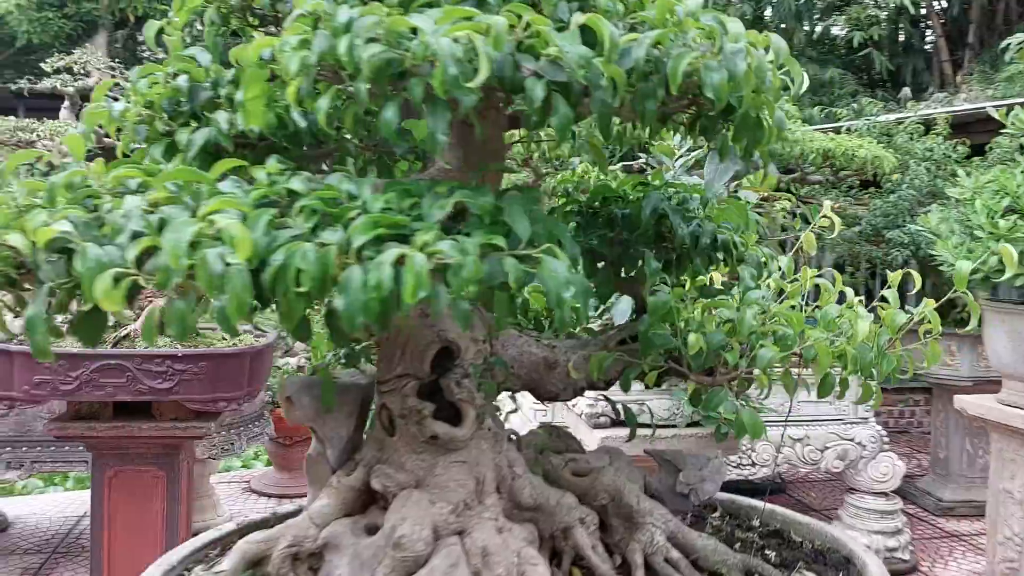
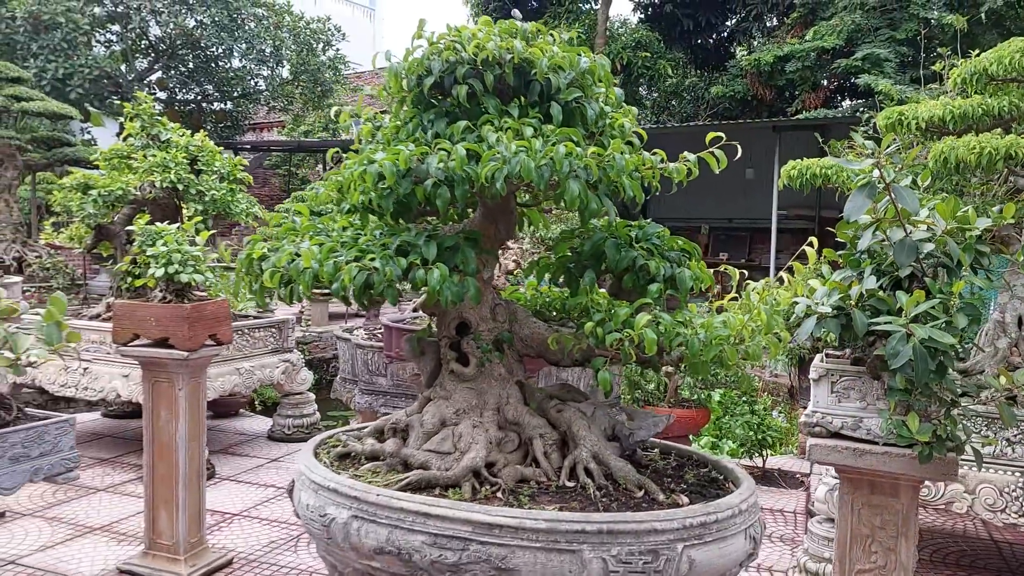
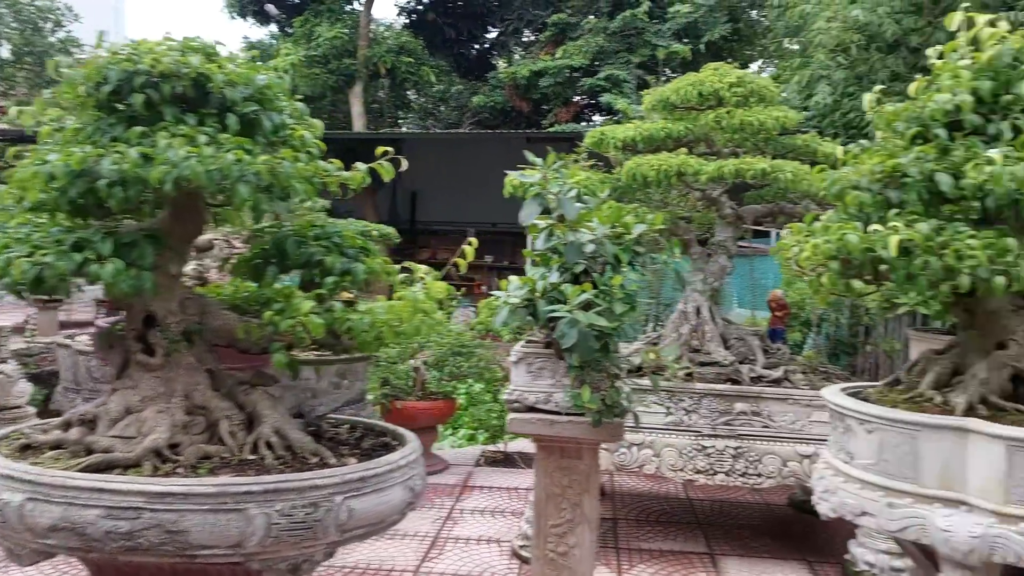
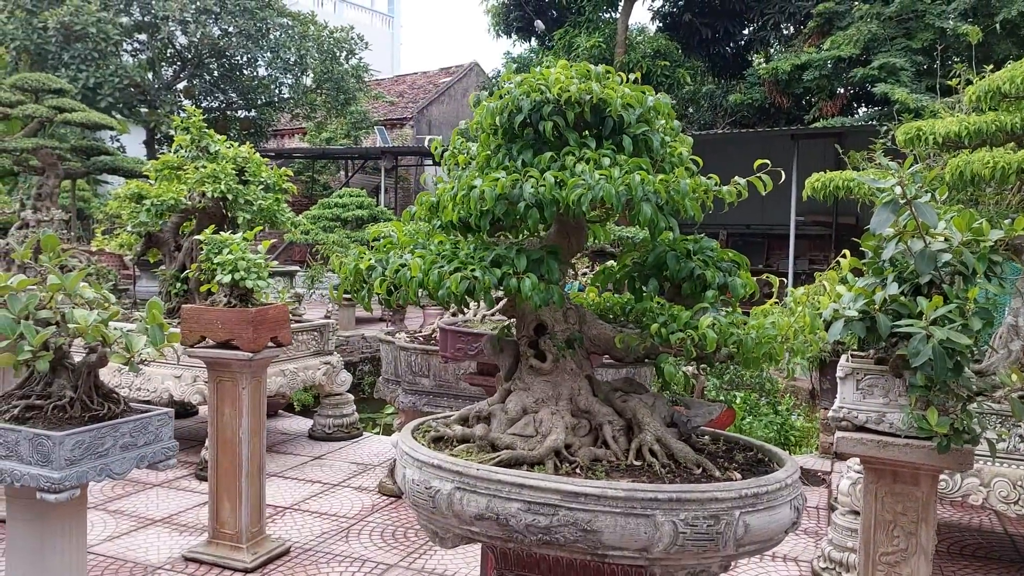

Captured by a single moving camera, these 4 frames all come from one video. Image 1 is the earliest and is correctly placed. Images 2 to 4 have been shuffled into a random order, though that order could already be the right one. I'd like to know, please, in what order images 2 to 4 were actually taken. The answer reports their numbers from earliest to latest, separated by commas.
2, 4, 3
